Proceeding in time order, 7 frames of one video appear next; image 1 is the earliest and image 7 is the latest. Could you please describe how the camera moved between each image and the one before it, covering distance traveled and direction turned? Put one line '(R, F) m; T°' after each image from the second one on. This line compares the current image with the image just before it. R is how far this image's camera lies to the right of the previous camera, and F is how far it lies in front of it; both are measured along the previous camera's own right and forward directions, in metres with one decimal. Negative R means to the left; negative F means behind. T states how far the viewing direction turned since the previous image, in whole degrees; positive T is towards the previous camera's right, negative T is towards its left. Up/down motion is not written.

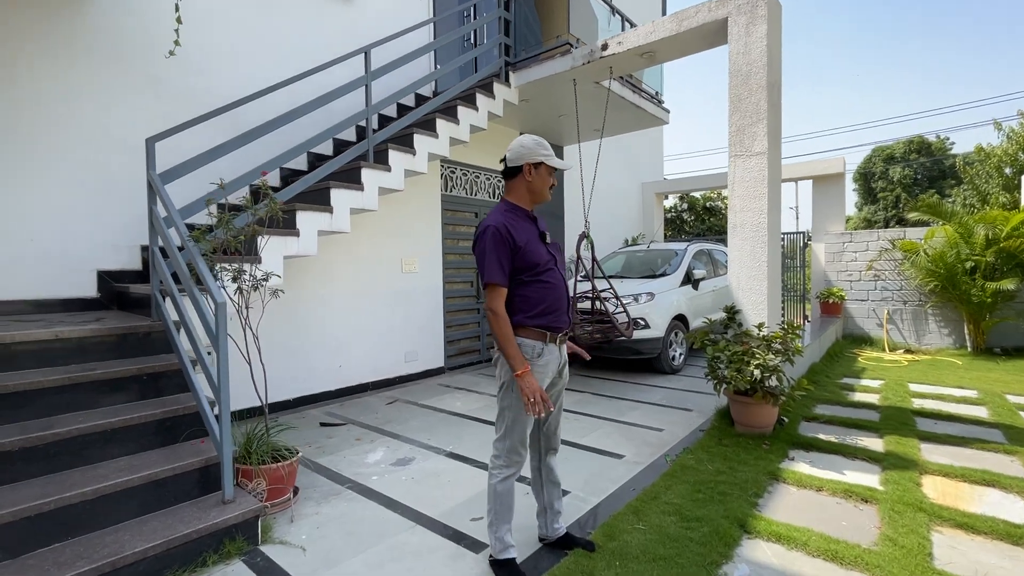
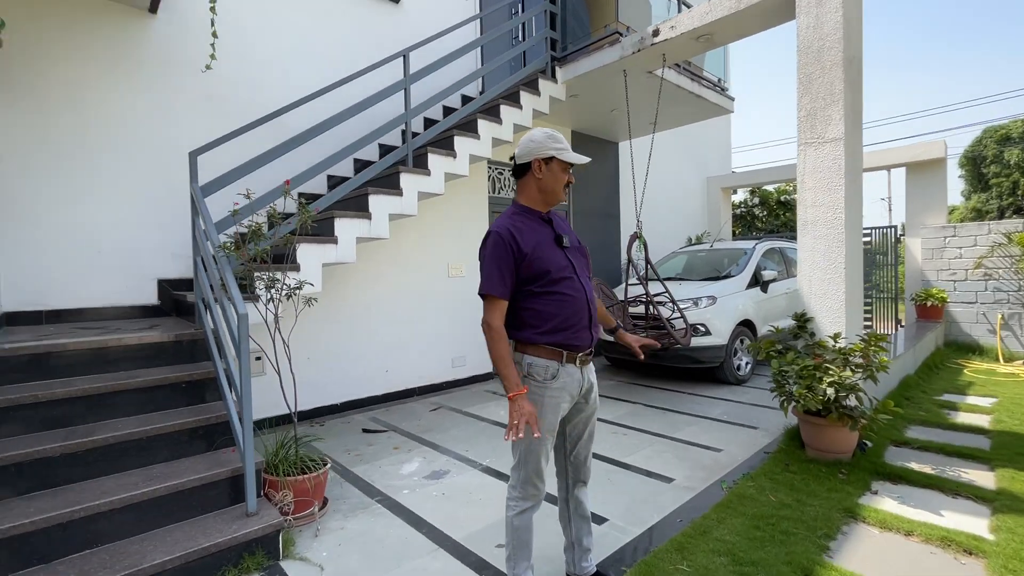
(+0.2, +0.2) m; -8°
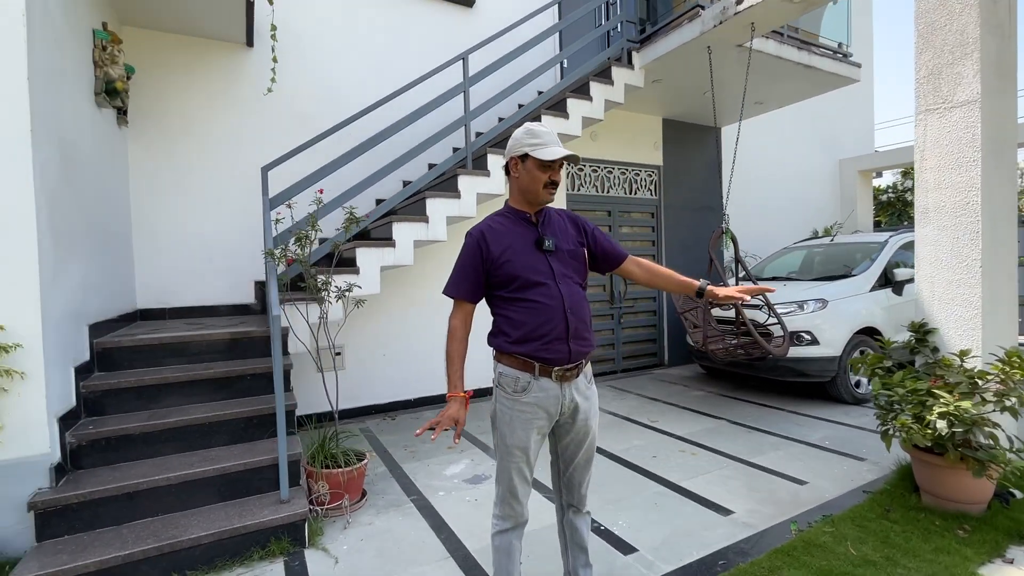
(+0.5, +0.2) m; -14°
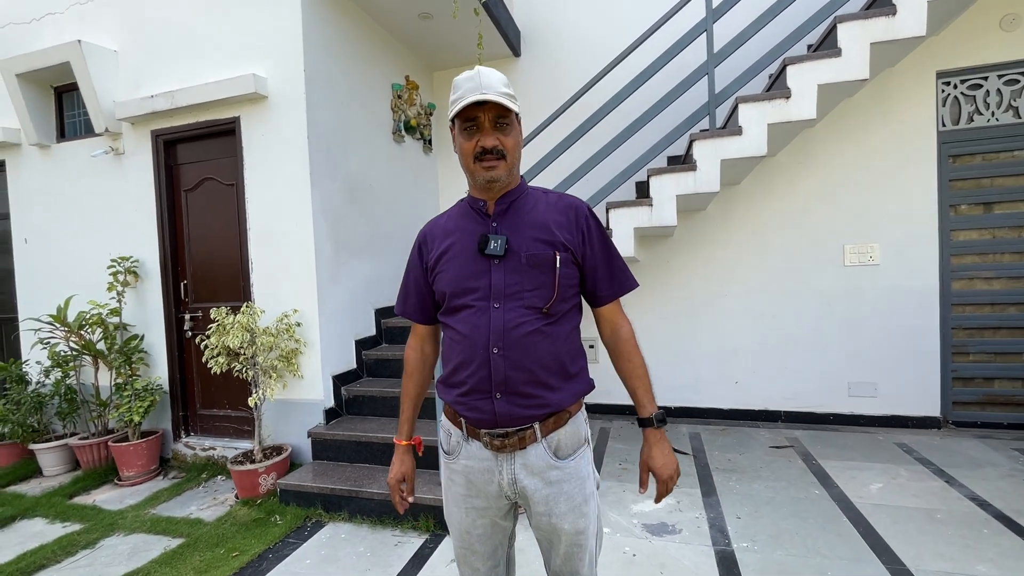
(+1.0, +0.9) m; -45°
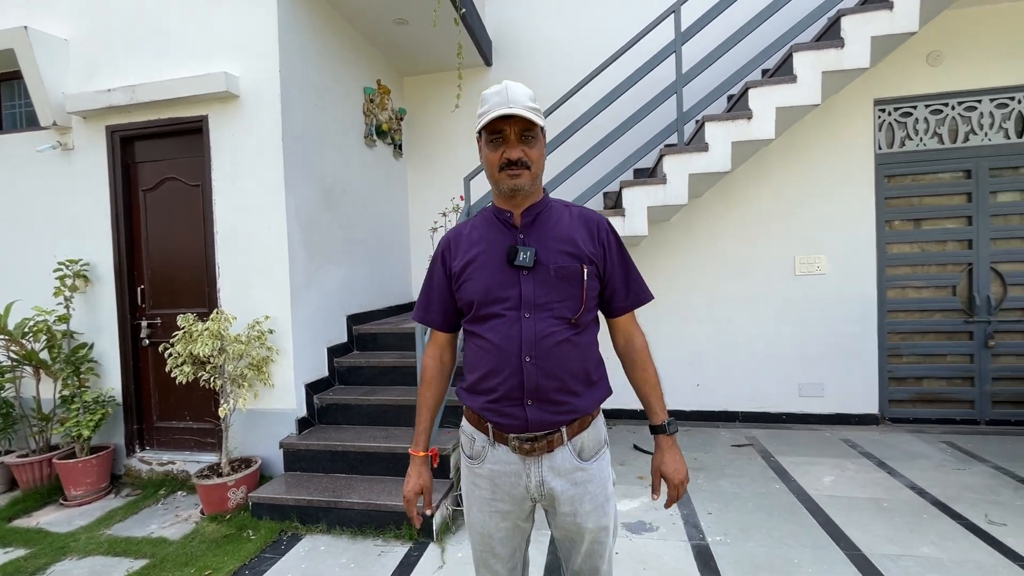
(-0.2, 0.0) m; +6°
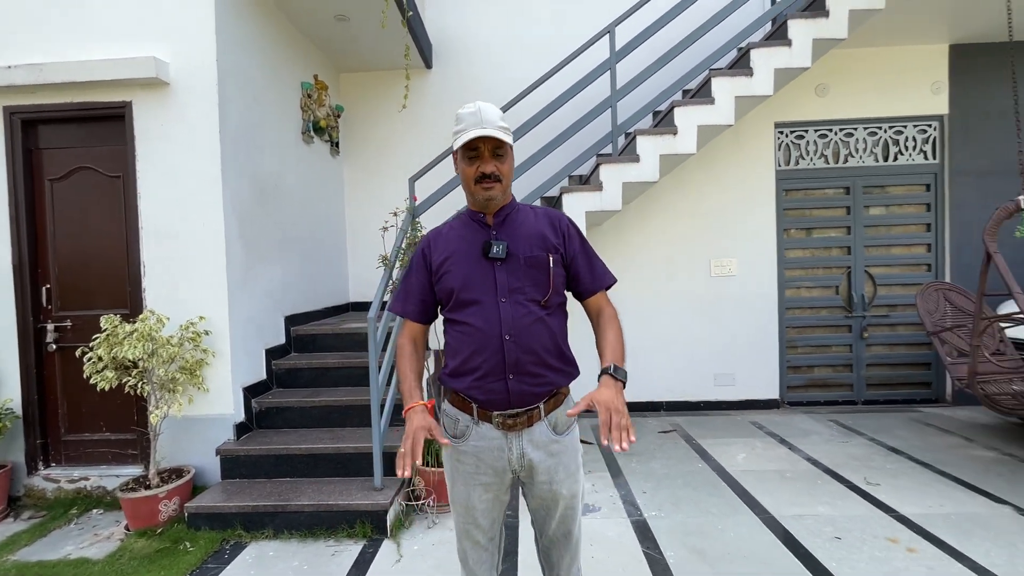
(-0.2, -0.1) m; +9°
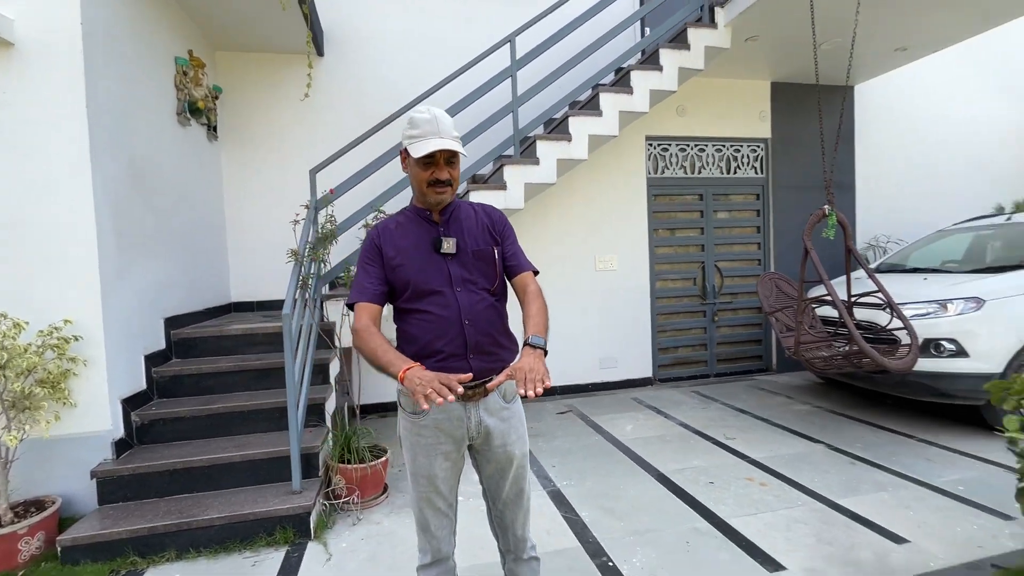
(-0.3, -0.1) m; +15°
